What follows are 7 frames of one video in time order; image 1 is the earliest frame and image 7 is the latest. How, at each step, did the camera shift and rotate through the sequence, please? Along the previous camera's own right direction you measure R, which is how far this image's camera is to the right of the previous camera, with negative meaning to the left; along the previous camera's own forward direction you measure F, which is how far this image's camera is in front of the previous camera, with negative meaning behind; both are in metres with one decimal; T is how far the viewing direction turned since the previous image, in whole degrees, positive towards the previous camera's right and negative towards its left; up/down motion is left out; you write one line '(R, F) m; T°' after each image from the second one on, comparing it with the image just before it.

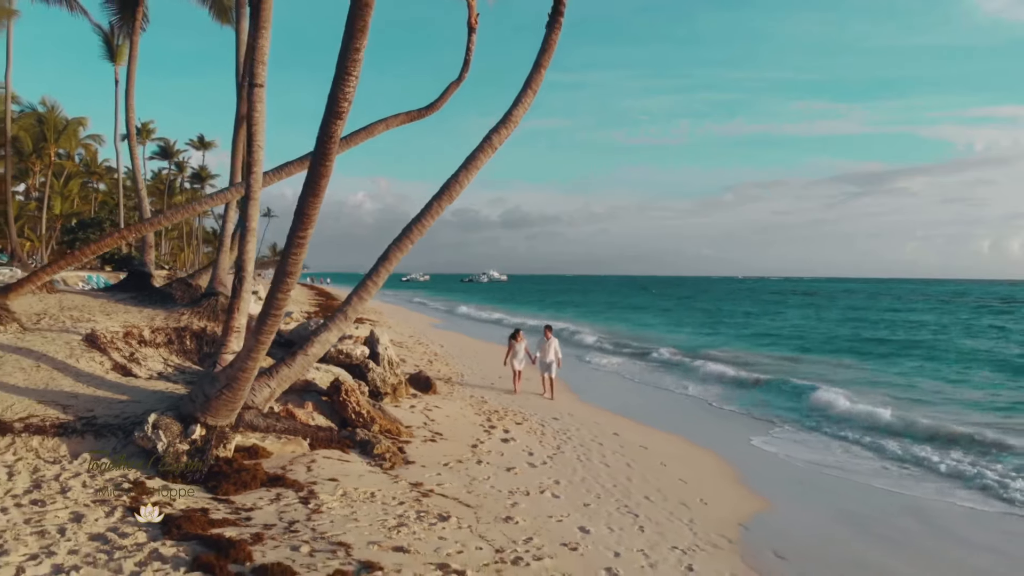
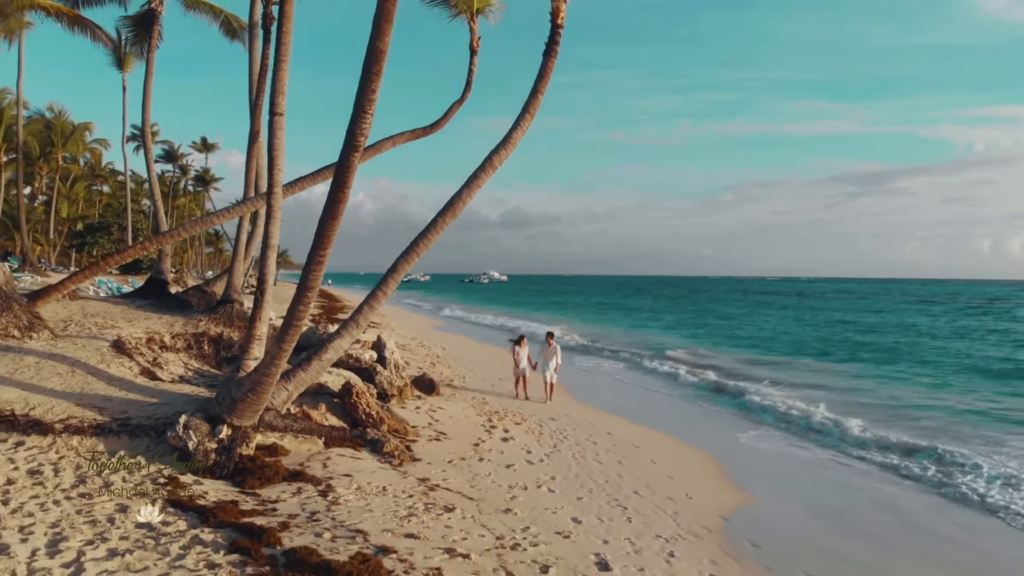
(0.0, -0.5) m; 0°
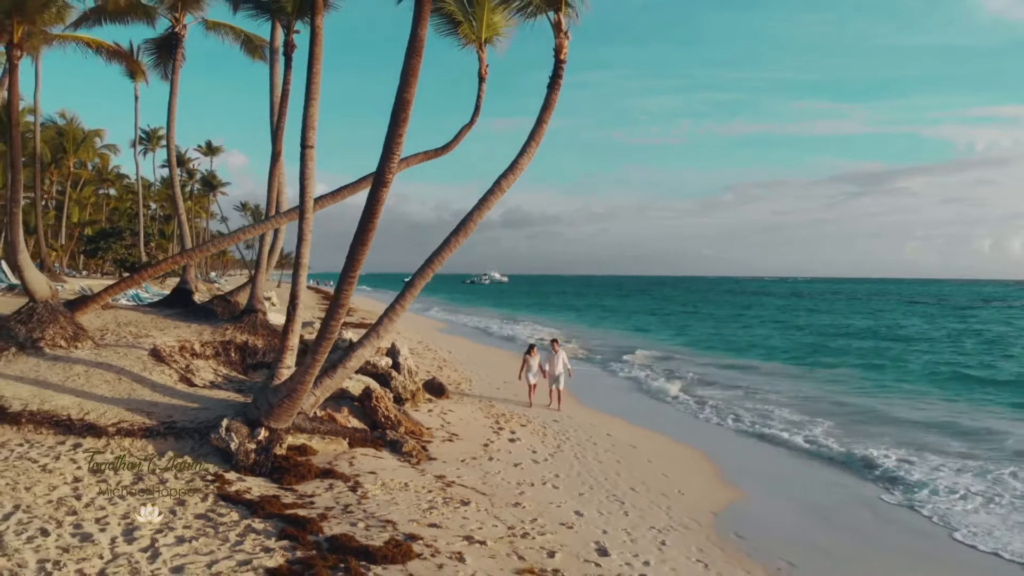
(-0.1, -0.7) m; 0°
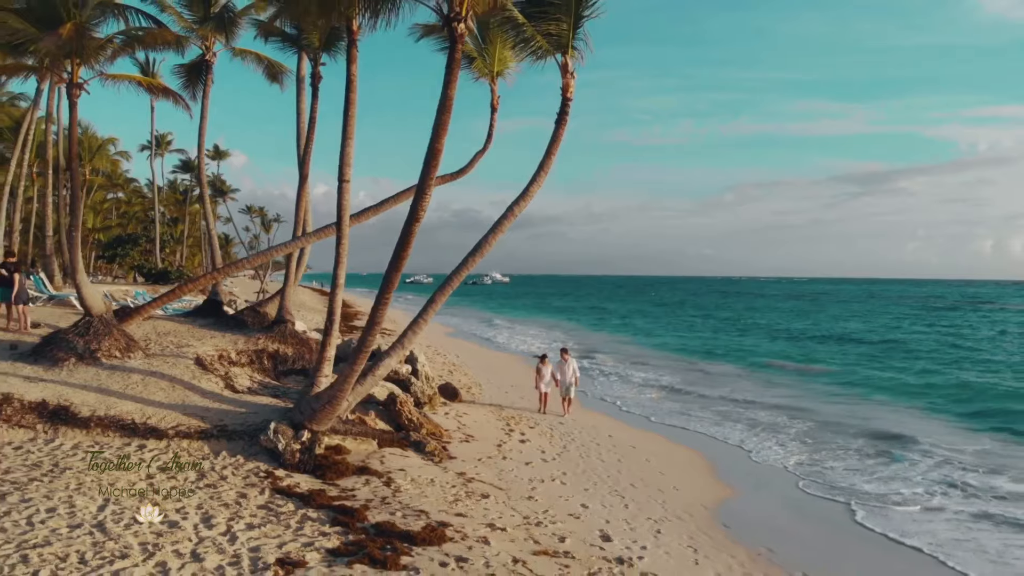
(-0.2, -0.9) m; 0°
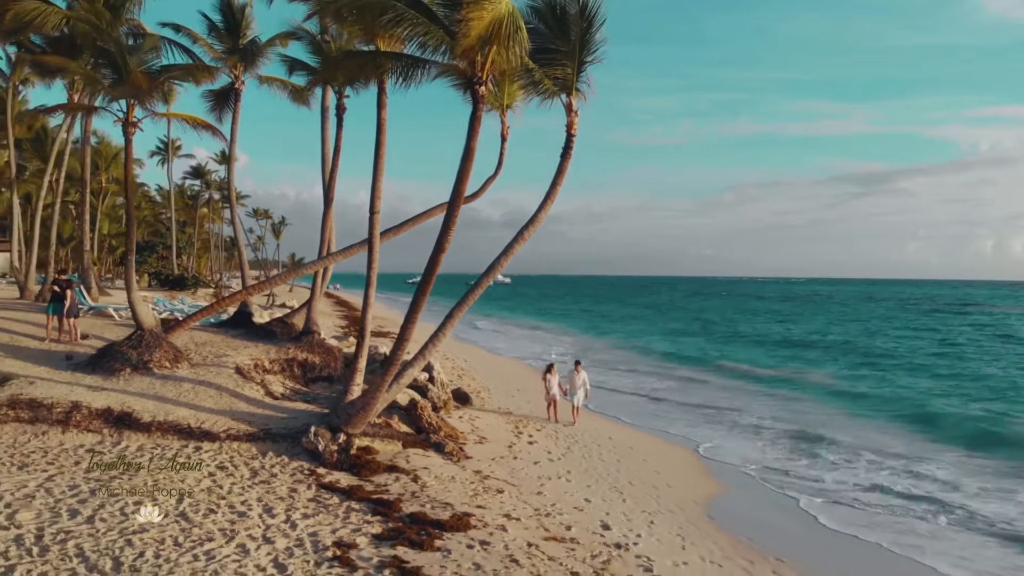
(-0.2, -1.0) m; 0°
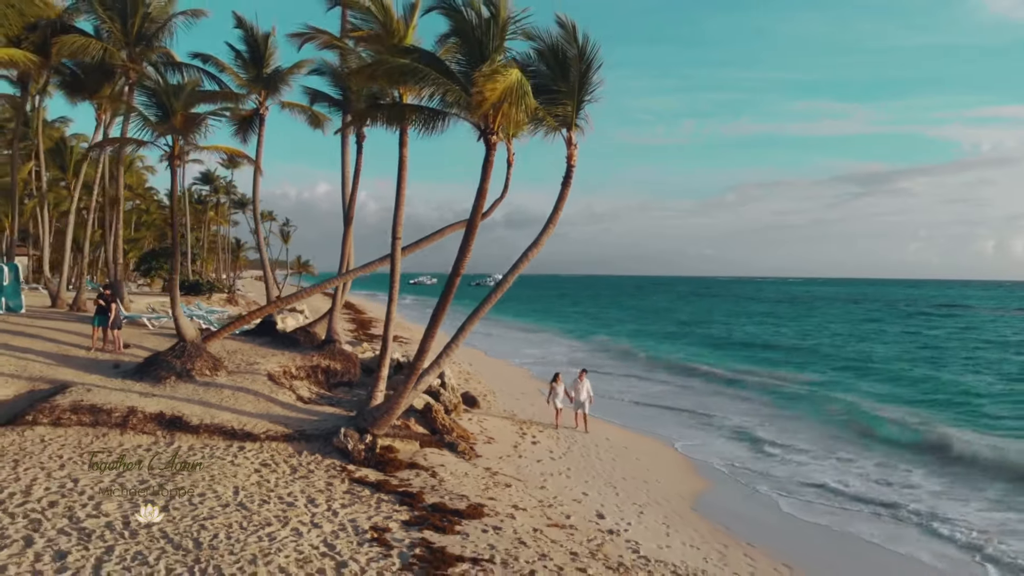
(-0.1, -1.1) m; 0°
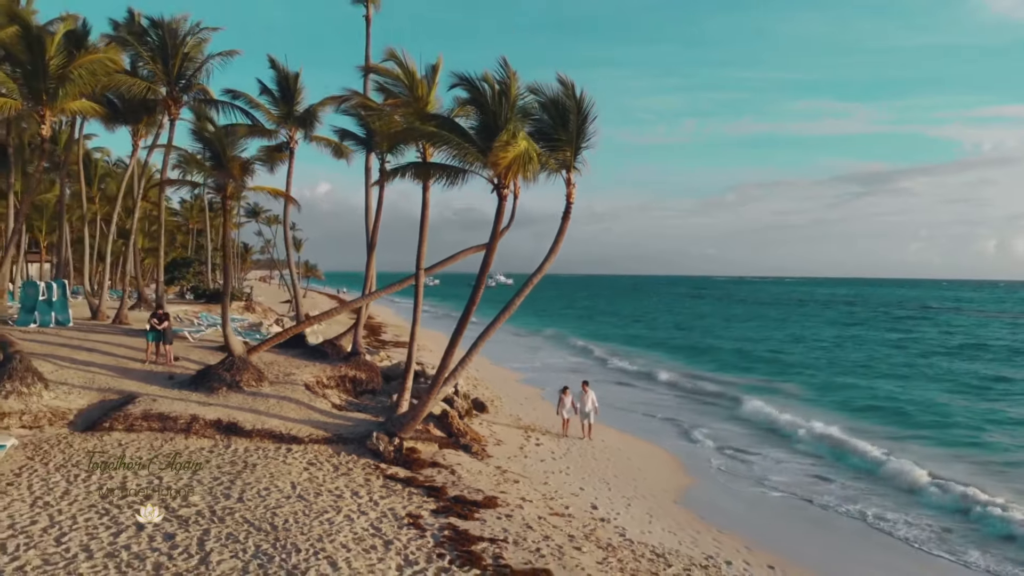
(-0.1, -1.6) m; 0°
